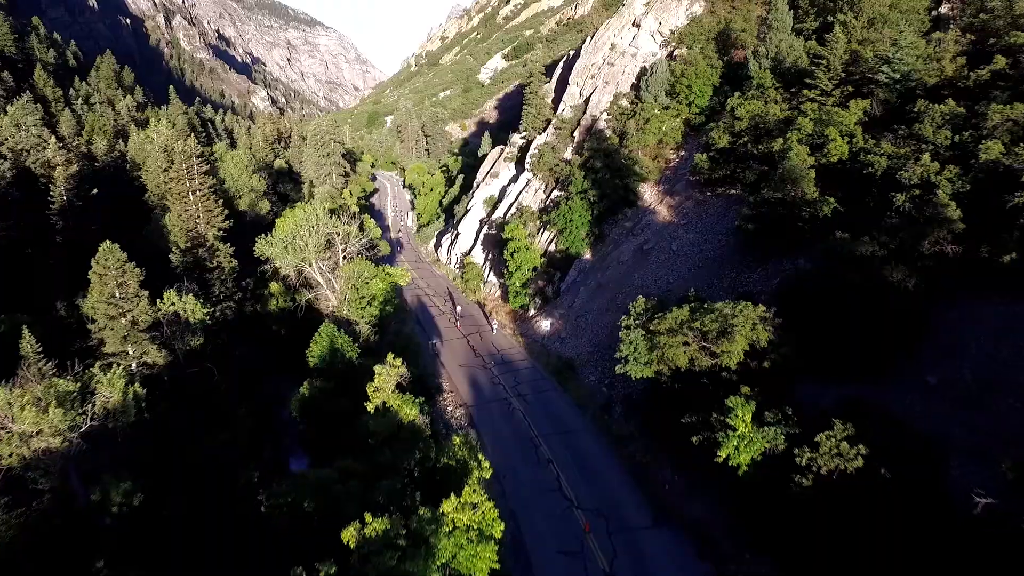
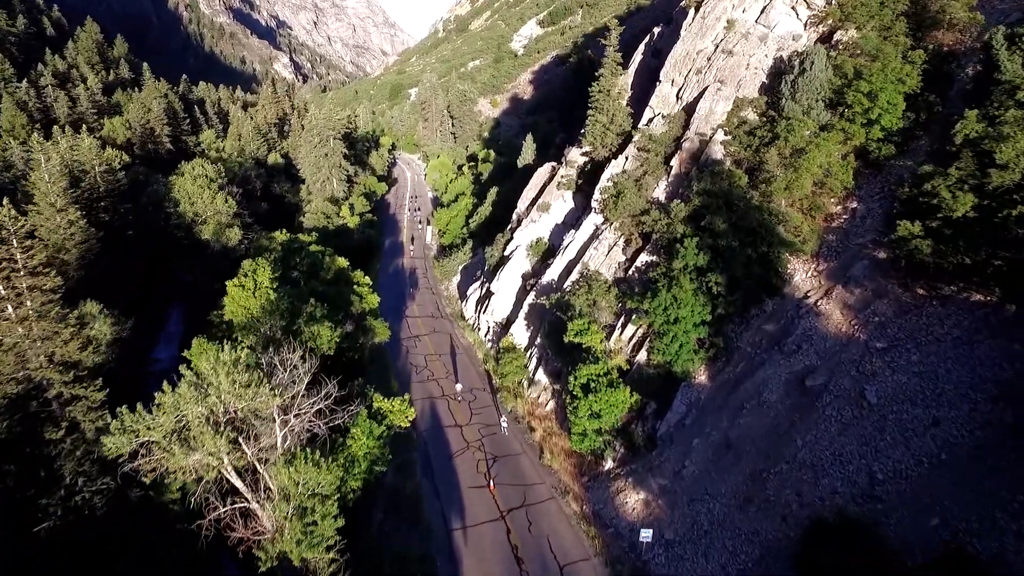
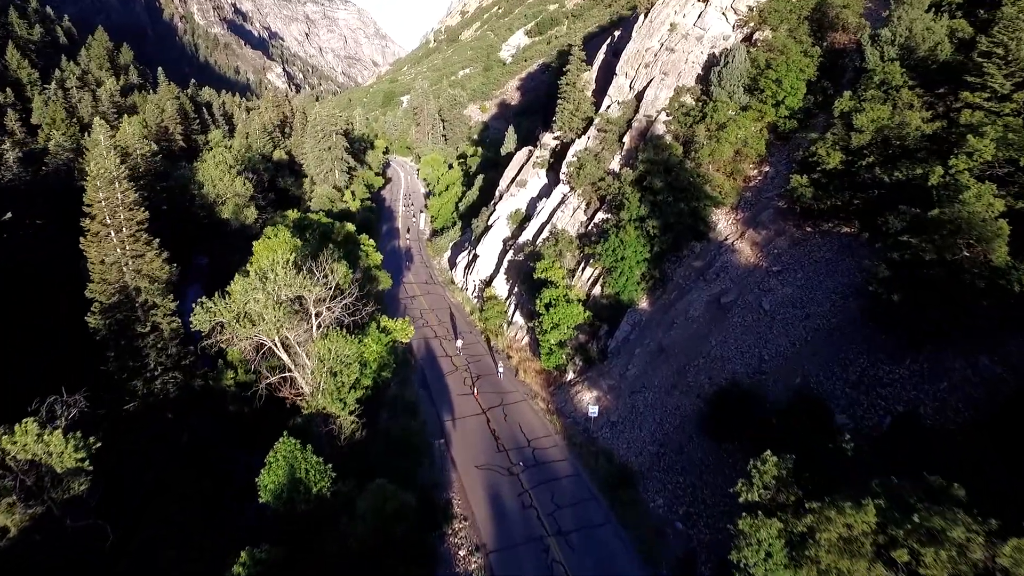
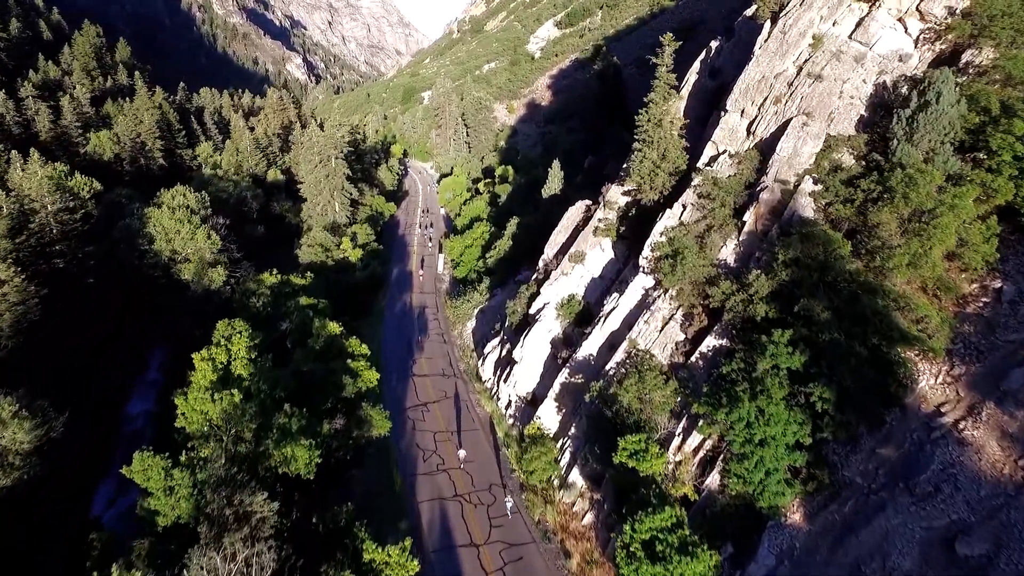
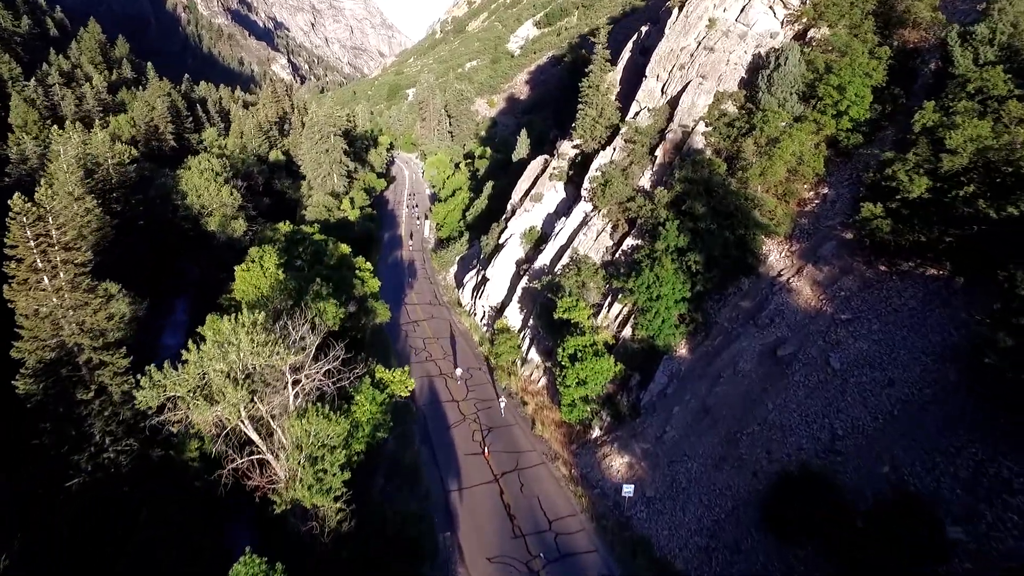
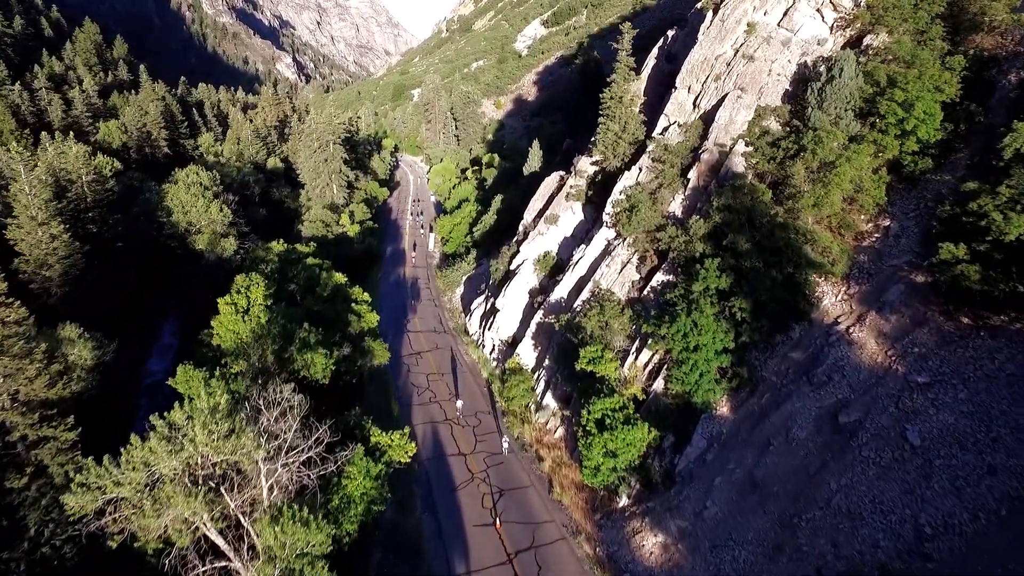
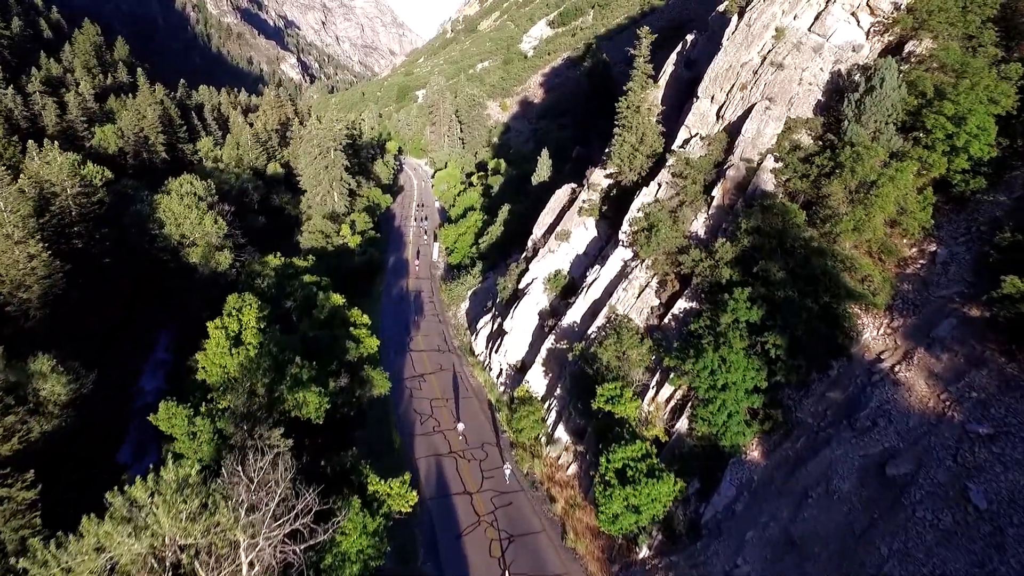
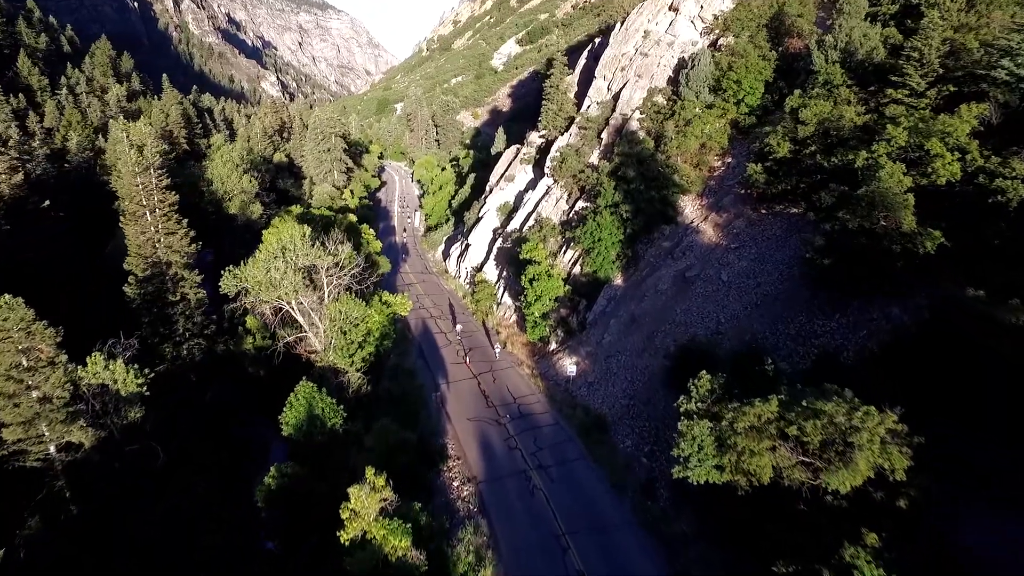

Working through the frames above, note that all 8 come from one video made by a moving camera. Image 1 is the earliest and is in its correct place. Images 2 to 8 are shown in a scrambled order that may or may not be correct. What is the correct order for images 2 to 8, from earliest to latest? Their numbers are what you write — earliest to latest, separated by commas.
8, 3, 5, 2, 6, 7, 4
